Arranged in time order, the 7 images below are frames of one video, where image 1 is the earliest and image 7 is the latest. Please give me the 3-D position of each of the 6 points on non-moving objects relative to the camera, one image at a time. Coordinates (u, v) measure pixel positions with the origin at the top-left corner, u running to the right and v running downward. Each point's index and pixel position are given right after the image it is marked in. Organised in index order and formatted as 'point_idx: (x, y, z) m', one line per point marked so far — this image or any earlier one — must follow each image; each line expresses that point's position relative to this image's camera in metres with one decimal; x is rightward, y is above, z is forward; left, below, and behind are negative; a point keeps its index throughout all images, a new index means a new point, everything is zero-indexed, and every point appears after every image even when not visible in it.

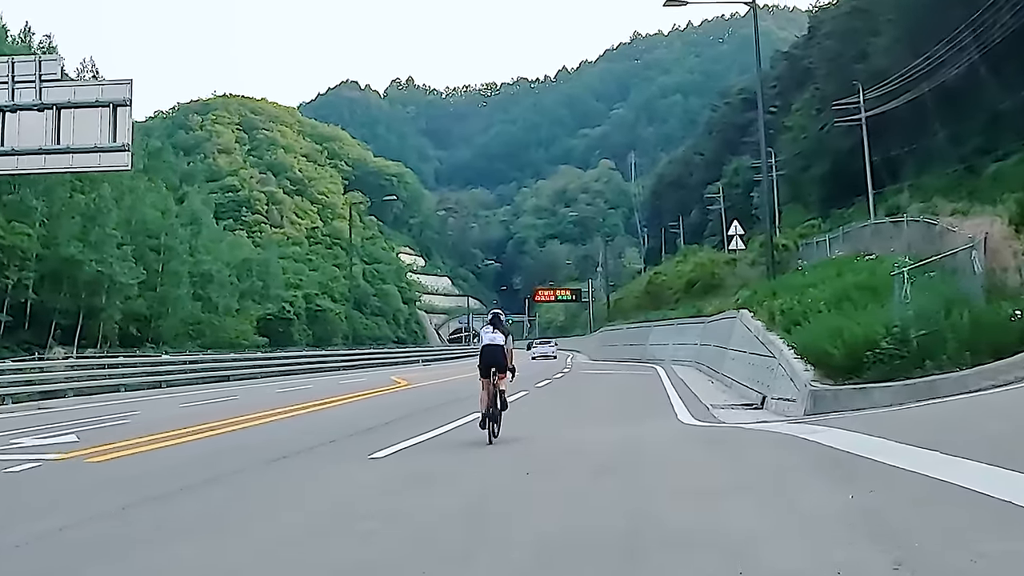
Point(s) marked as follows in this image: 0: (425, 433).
0: (-1.2, -2.2, +18.3) m
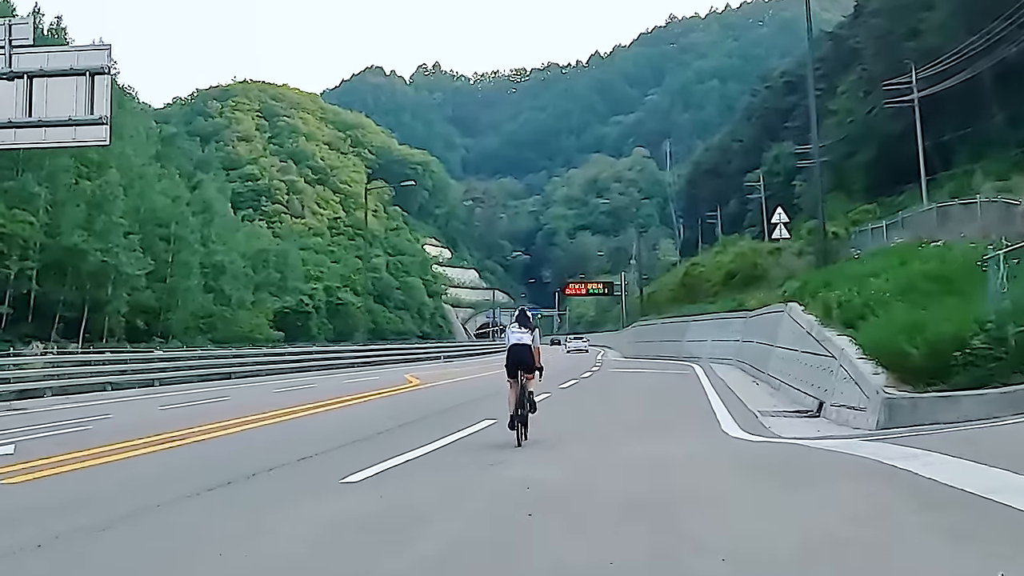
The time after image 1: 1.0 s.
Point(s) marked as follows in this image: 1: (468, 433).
0: (-1.1, -2.1, +15.5) m
1: (-0.6, -2.2, +17.4) m
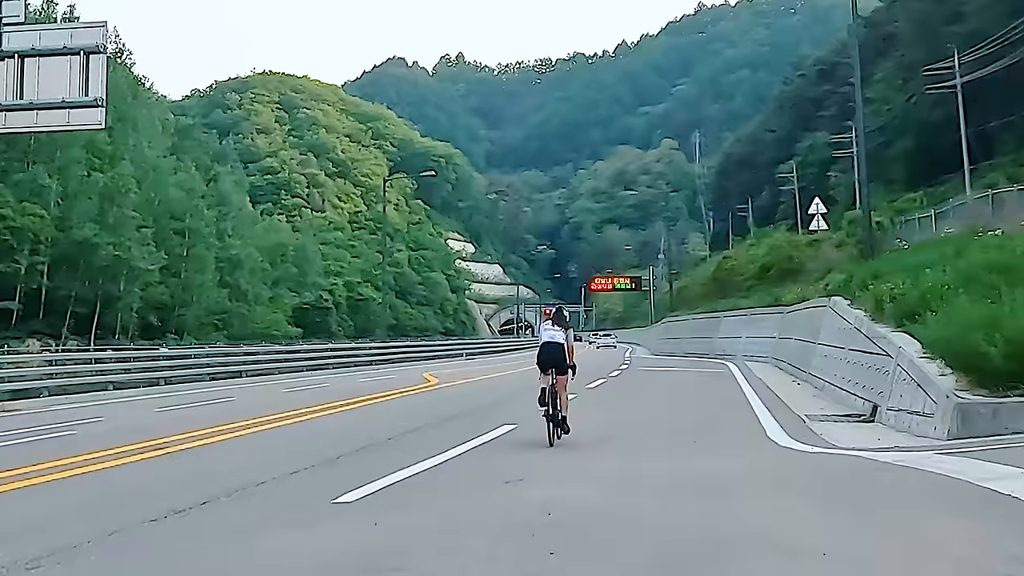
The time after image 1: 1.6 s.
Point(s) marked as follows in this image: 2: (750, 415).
0: (-0.8, -2.0, +13.8) m
1: (-0.3, -2.0, +15.7) m
2: (+3.7, -2.0, +18.2) m
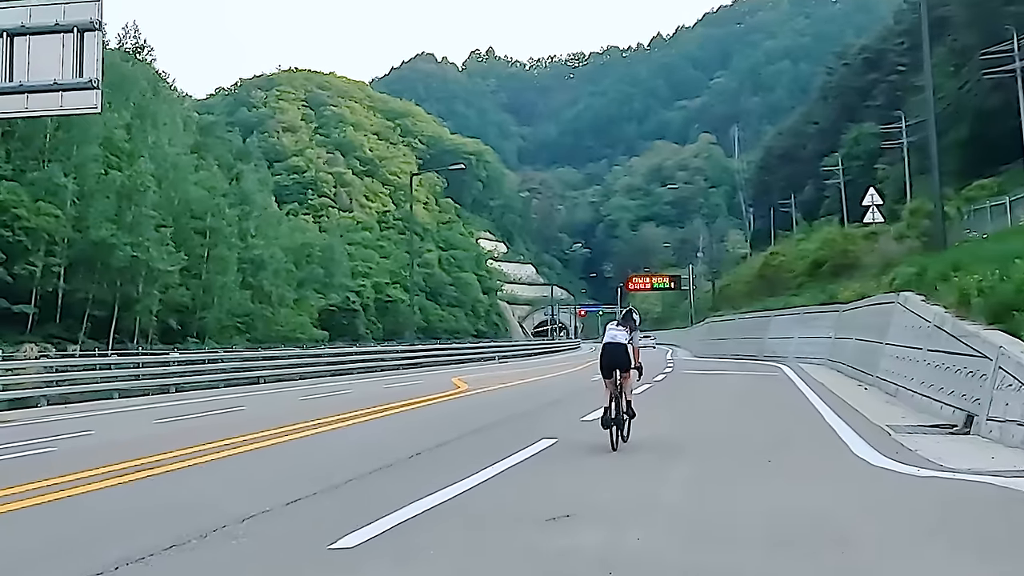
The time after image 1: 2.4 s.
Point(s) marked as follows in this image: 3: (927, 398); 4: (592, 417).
0: (-0.4, -1.9, +11.7) m
1: (+0.1, -2.0, +13.6) m
2: (+4.2, -1.9, +15.9) m
3: (+6.2, -1.7, +17.8) m
4: (+1.4, -2.1, +19.7) m
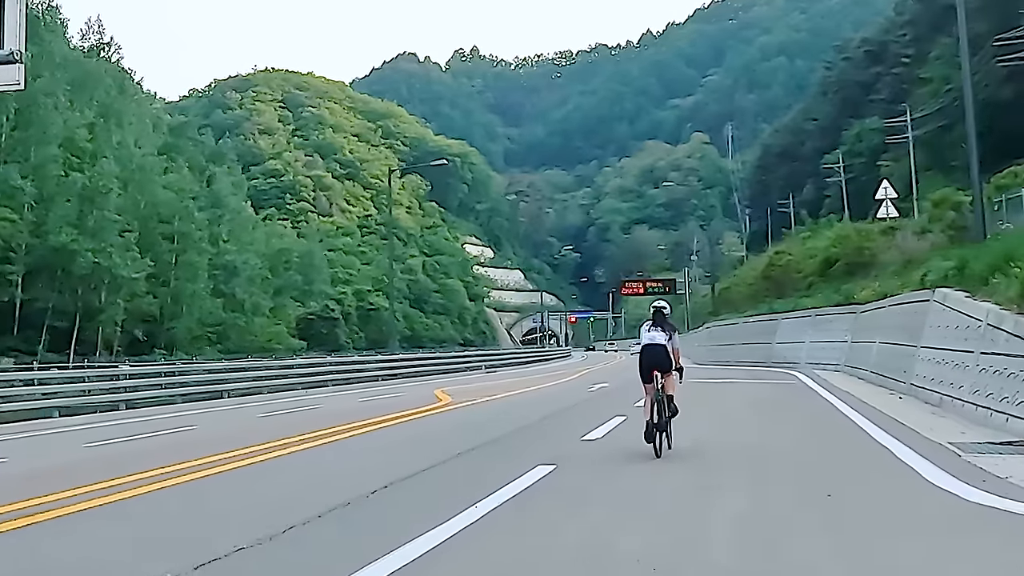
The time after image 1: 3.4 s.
0: (-0.5, -1.8, +9.0) m
1: (0.0, -1.9, +10.9) m
2: (+4.1, -1.8, +13.3) m
3: (+6.1, -1.6, +15.2) m
4: (+1.2, -2.1, +17.0) m
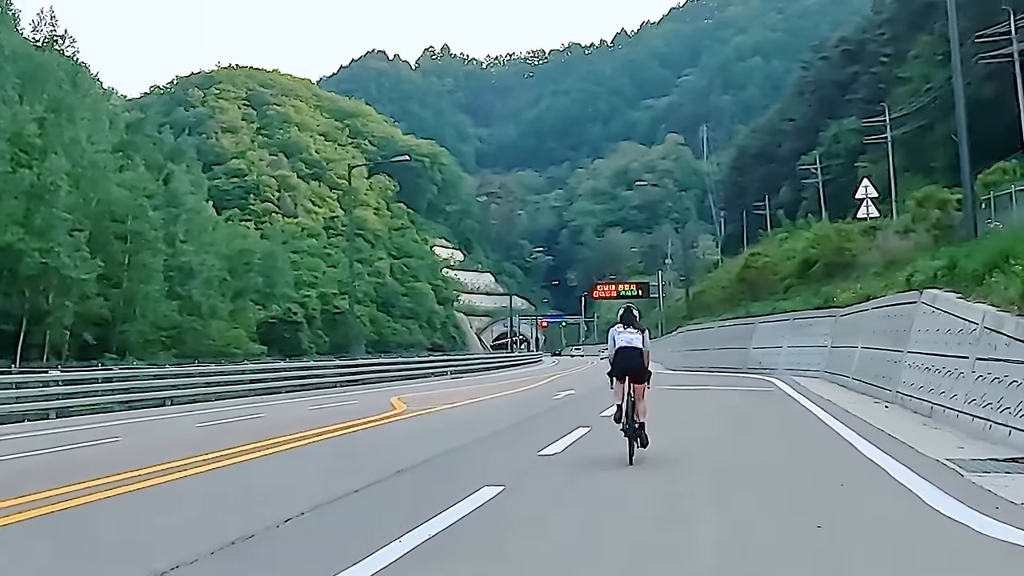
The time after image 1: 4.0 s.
0: (-0.9, -1.7, +7.5) m
1: (-0.5, -1.8, +9.4) m
2: (+3.6, -1.7, +11.8) m
3: (+5.5, -1.6, +13.8) m
4: (+0.6, -2.1, +15.5) m
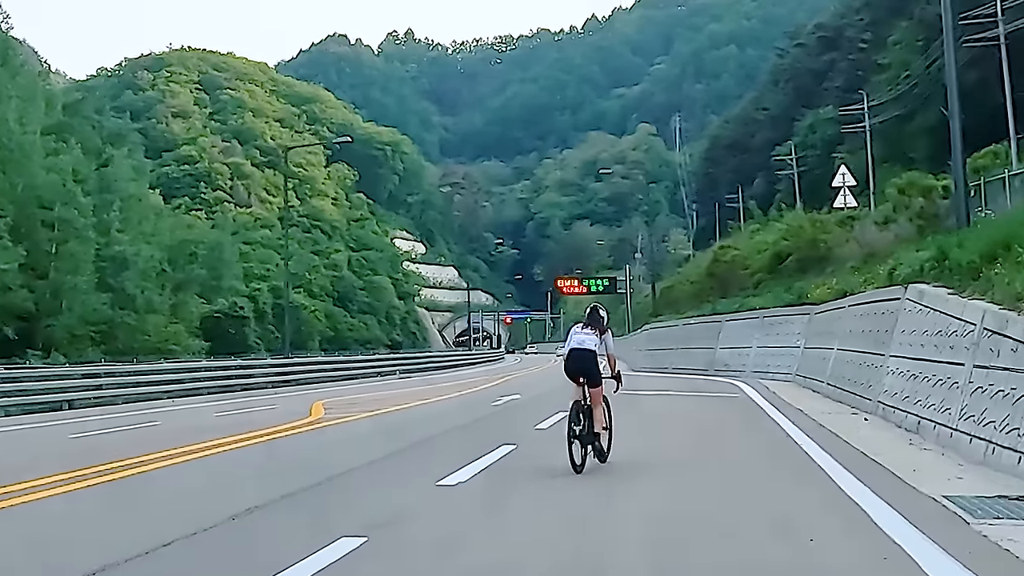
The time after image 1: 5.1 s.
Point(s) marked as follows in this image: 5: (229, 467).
0: (-1.8, -1.7, +4.9) m
1: (-1.4, -1.8, +6.8) m
2: (+2.6, -1.7, +9.3) m
3: (+4.5, -1.5, +11.3) m
4: (-0.4, -2.0, +13.0) m
5: (-3.4, -2.1, +12.4) m
